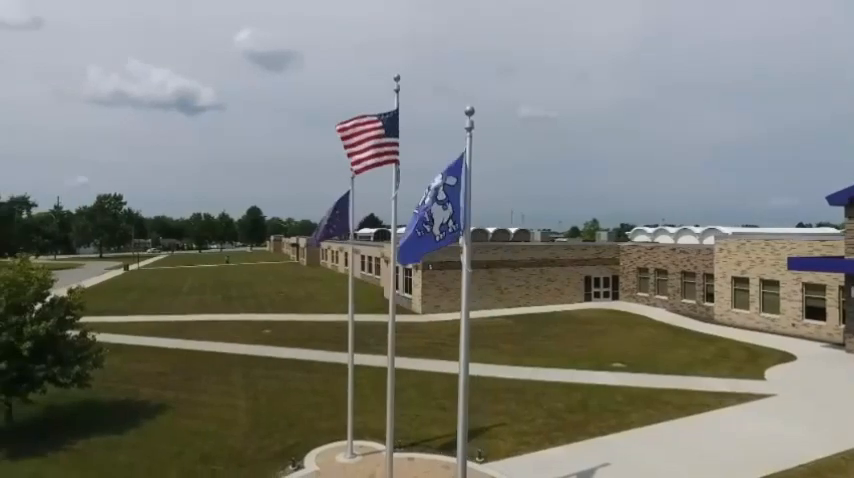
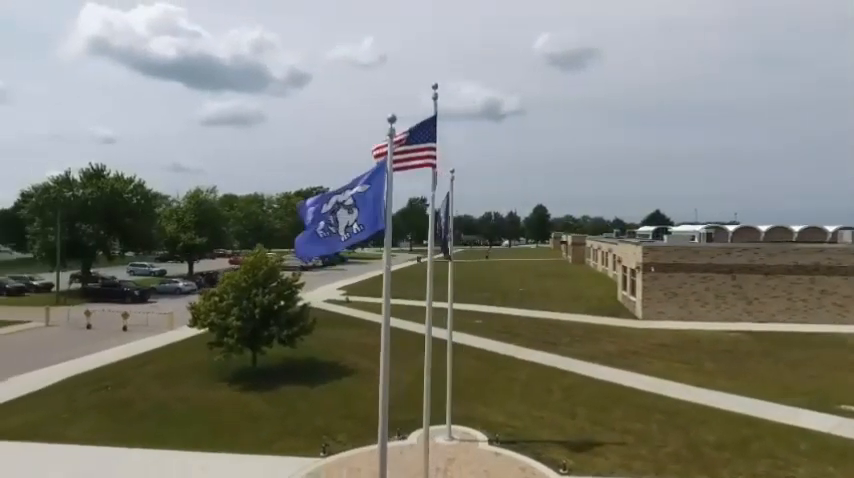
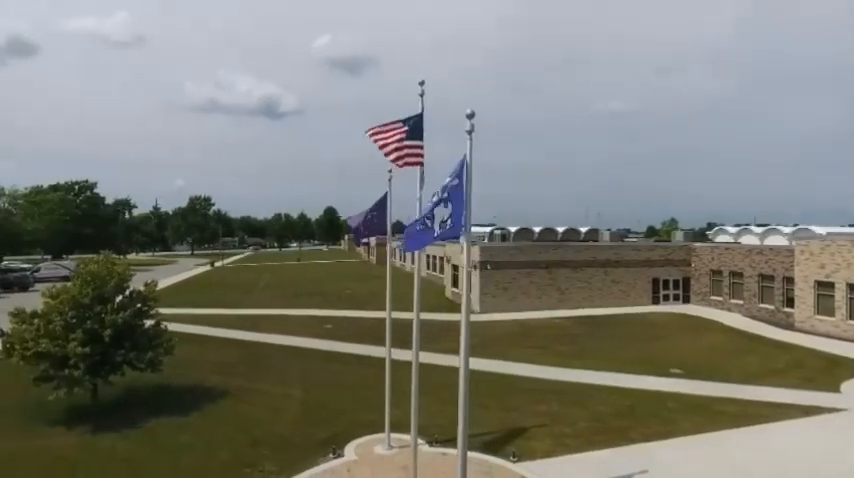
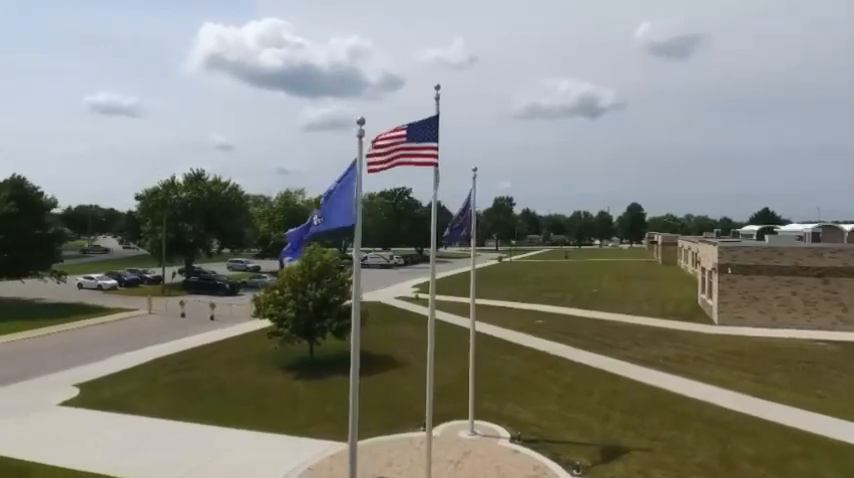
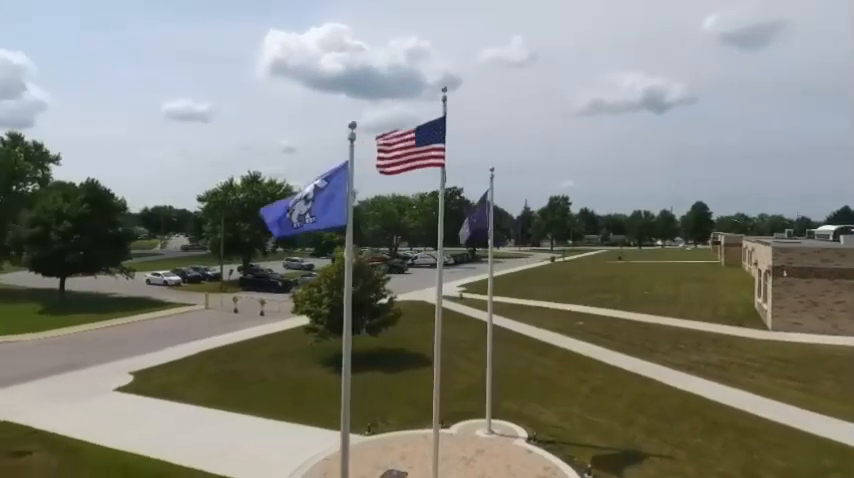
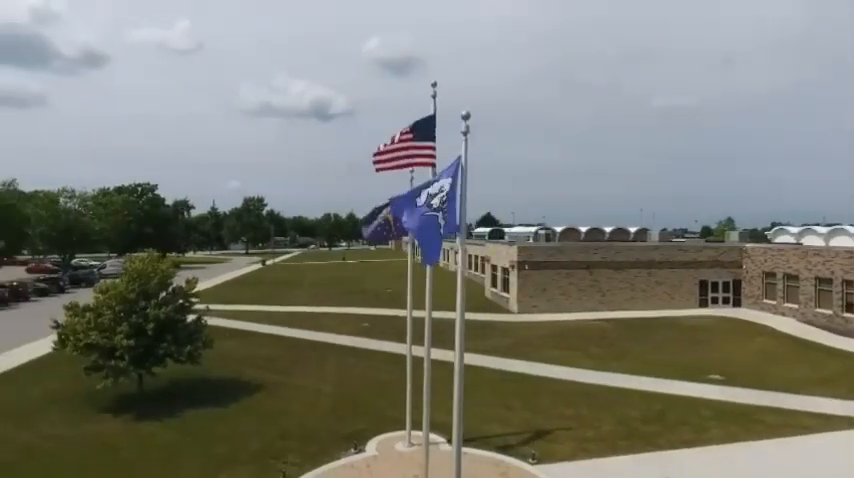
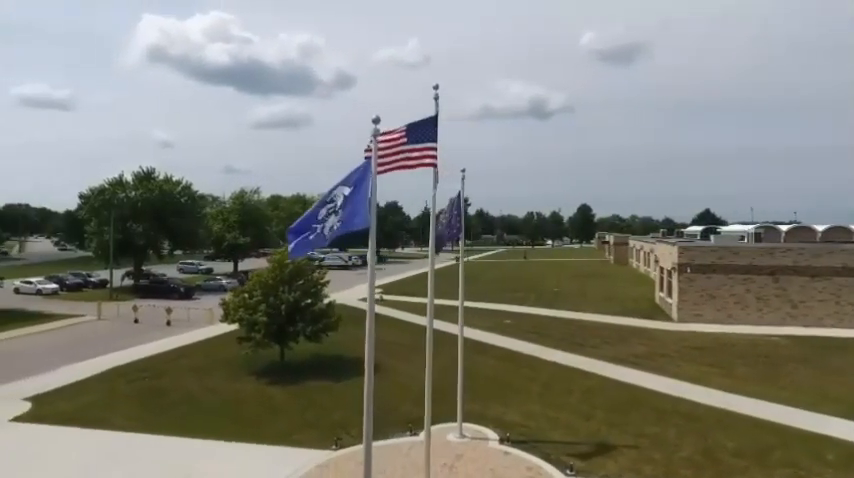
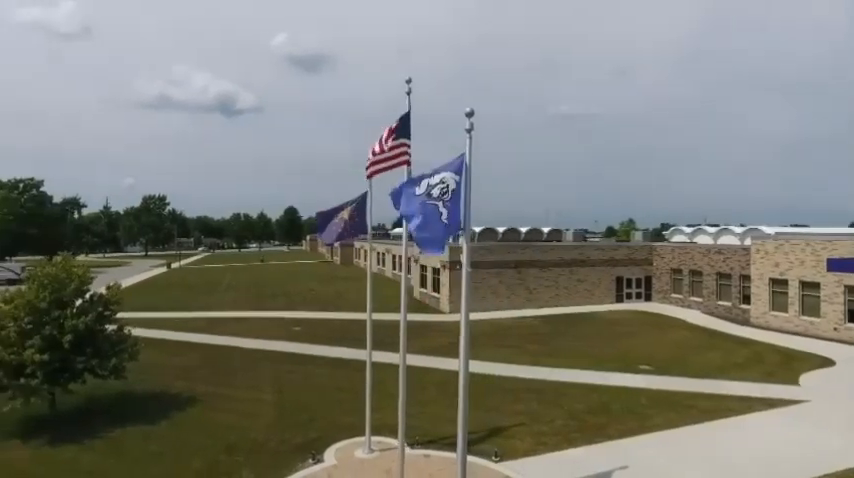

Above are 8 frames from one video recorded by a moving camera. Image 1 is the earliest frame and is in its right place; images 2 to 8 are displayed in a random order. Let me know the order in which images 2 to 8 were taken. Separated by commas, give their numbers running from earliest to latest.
8, 3, 6, 2, 7, 4, 5
